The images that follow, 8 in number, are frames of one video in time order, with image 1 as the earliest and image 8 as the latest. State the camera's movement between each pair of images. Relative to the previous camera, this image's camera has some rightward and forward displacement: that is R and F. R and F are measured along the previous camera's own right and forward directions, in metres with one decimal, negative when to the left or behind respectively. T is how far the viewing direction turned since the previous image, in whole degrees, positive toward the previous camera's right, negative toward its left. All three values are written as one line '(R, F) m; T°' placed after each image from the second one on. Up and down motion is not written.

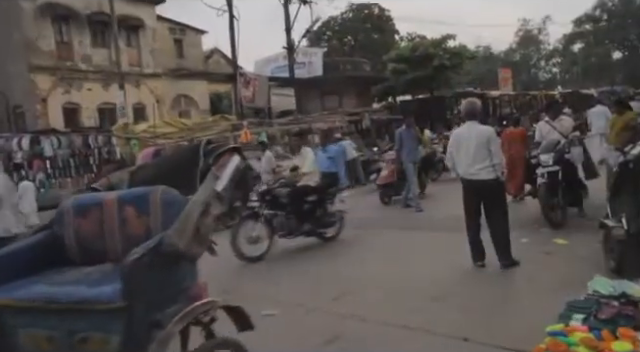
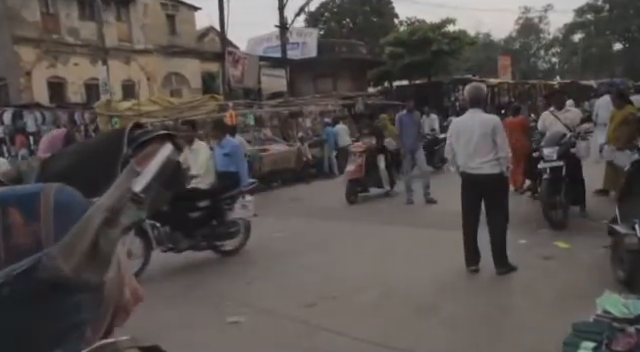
(+0.2, +0.6) m; +1°
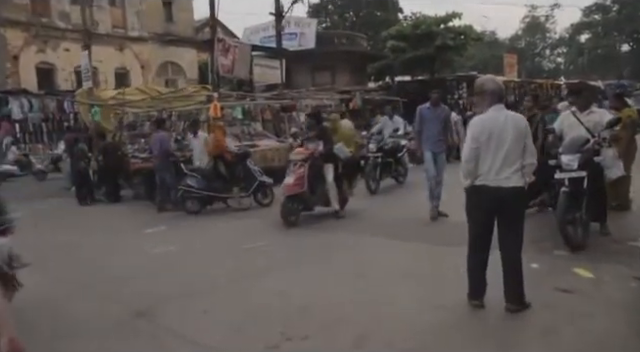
(+0.2, +0.9) m; 0°
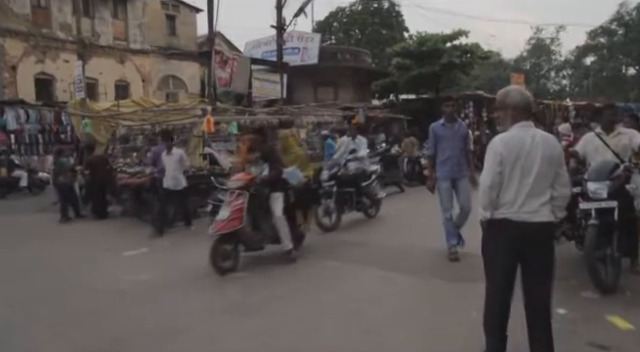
(+0.1, +0.6) m; 0°
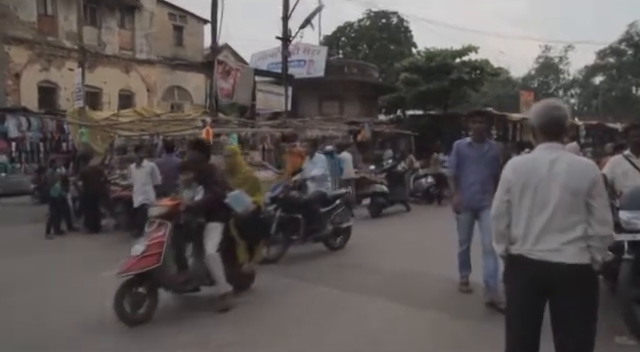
(0.0, +0.5) m; -1°
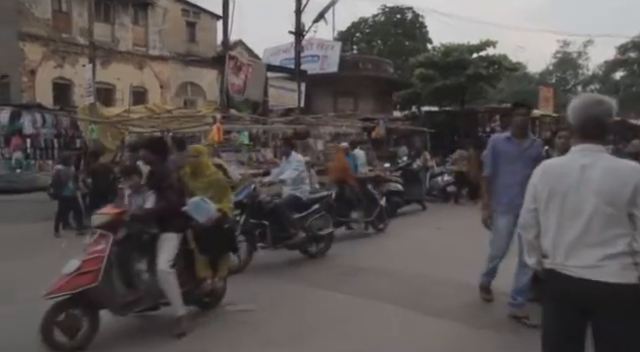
(0.0, +0.3) m; -1°
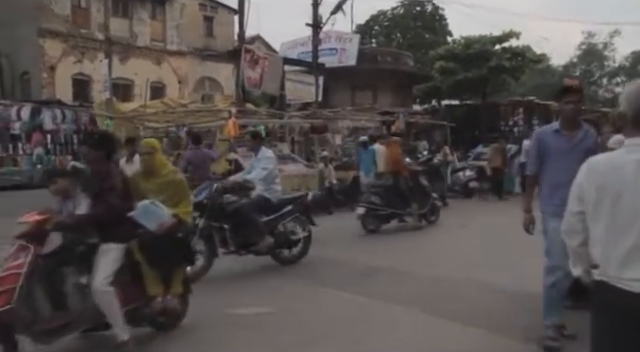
(0.0, +0.3) m; -2°
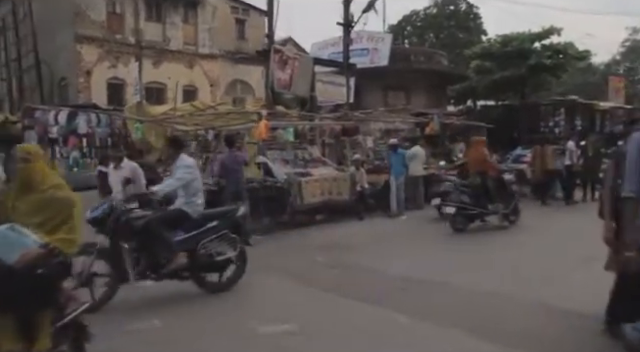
(0.0, +0.3) m; -3°
